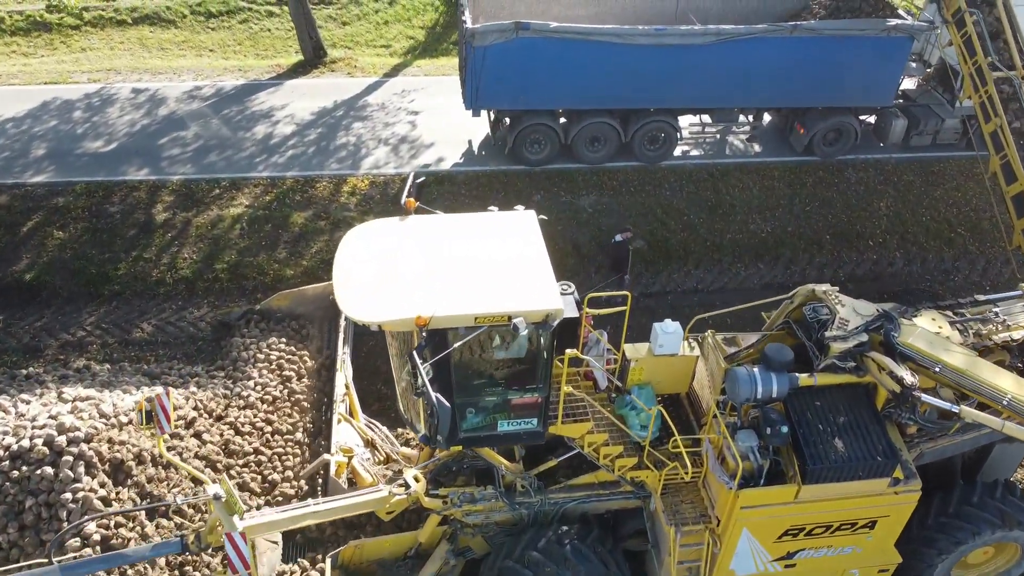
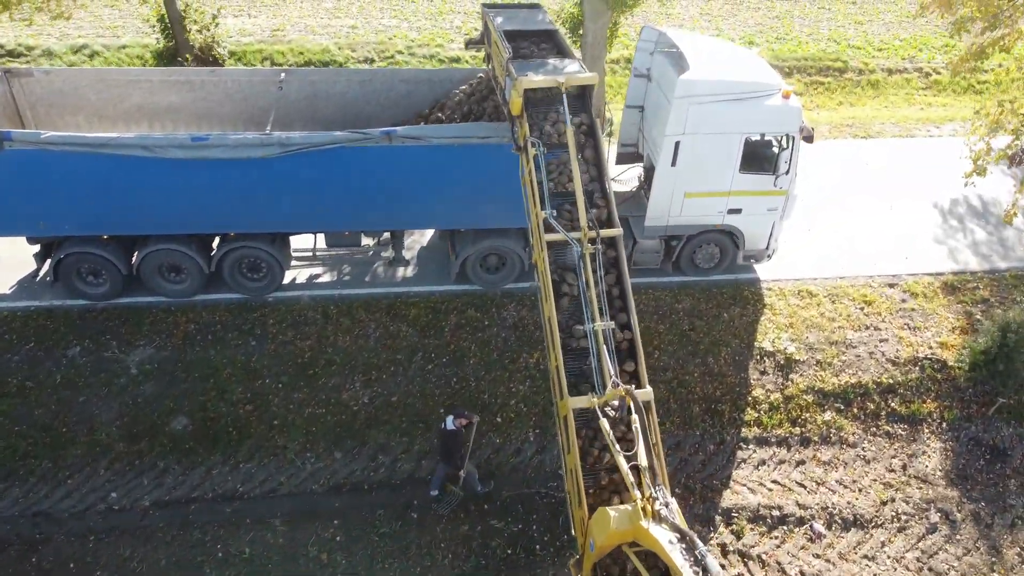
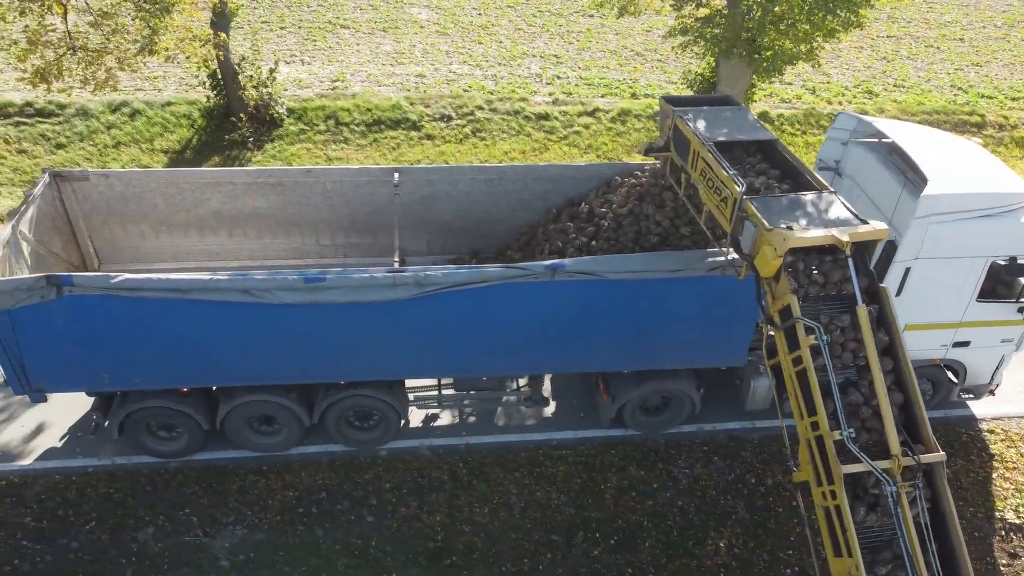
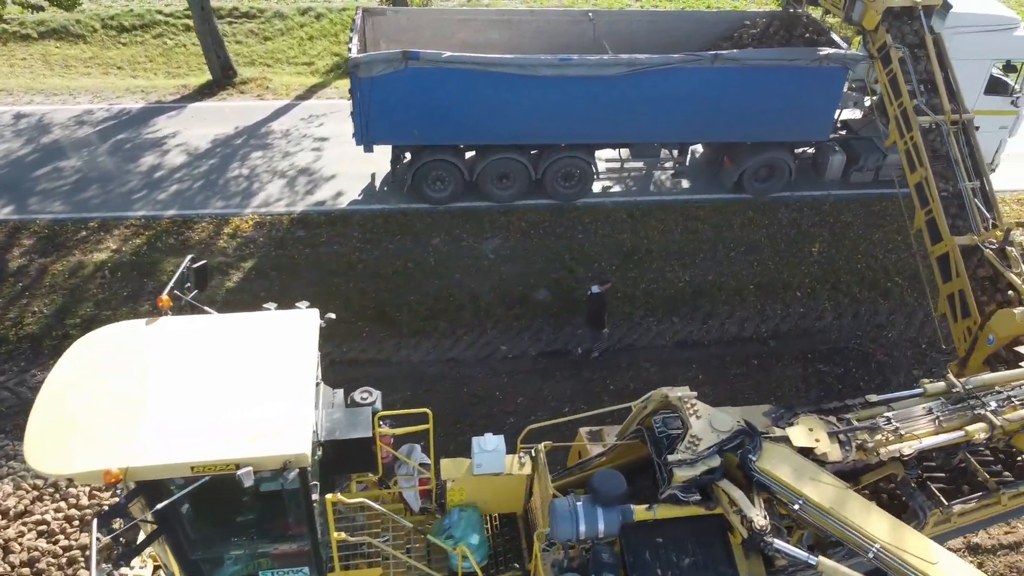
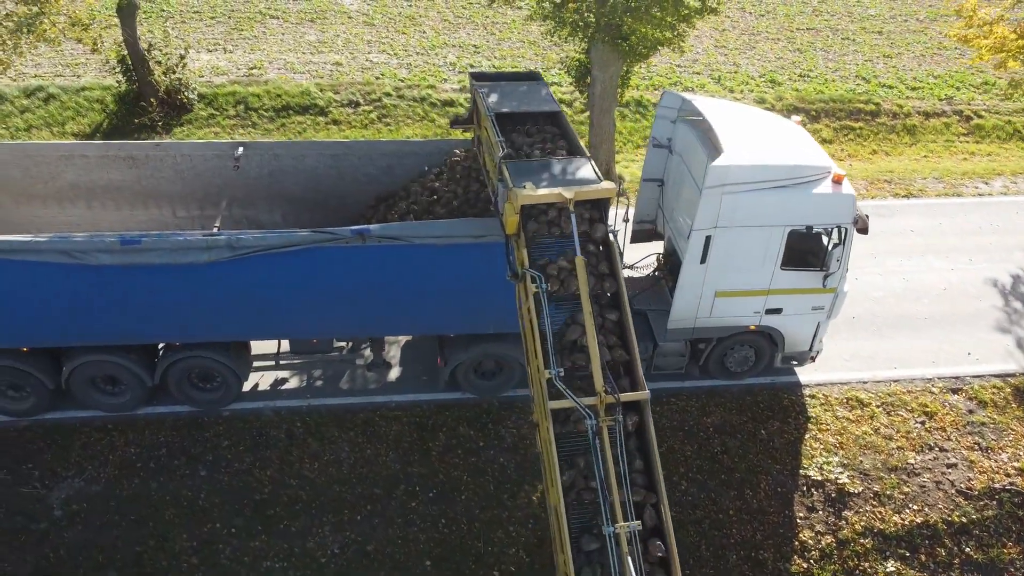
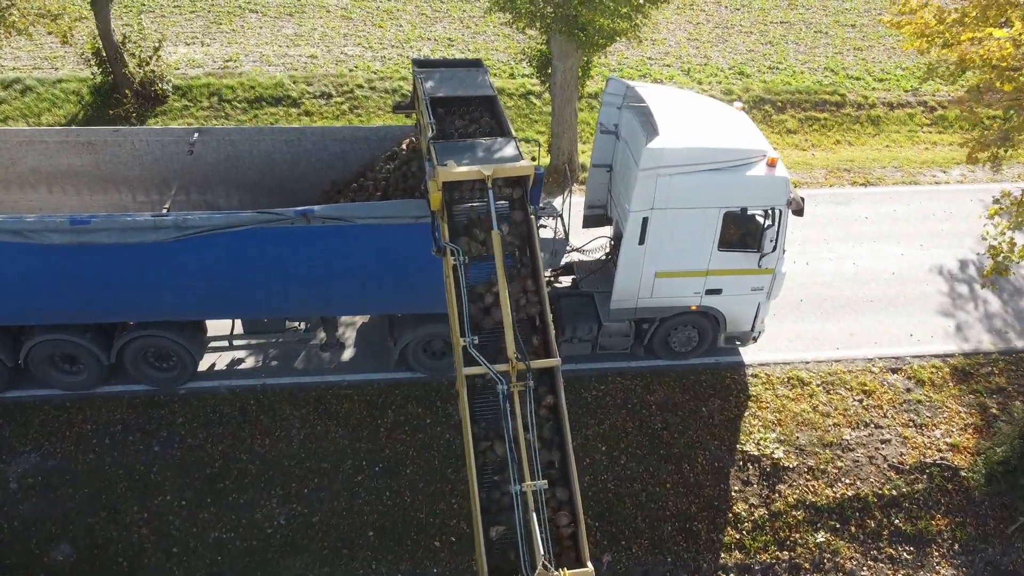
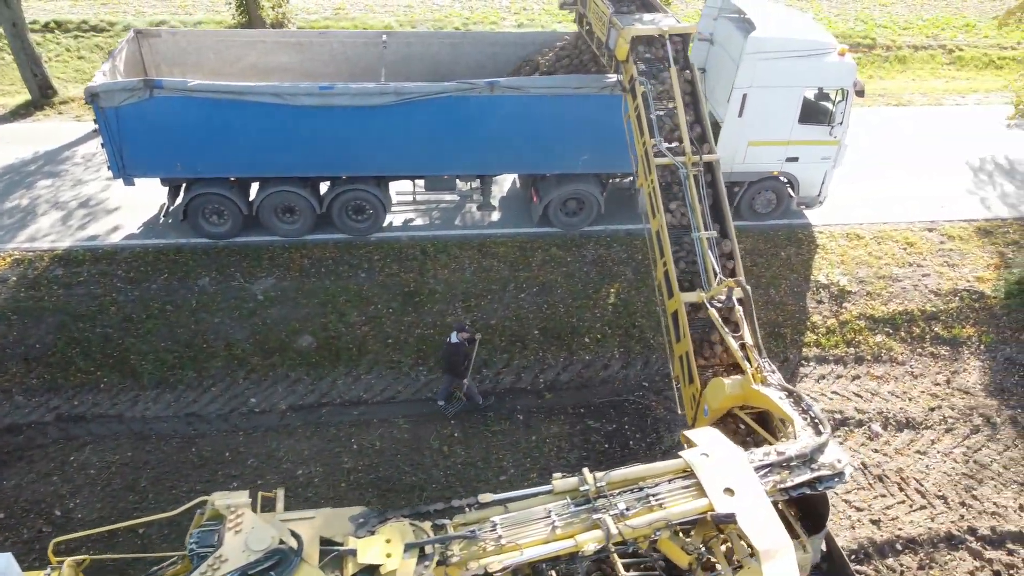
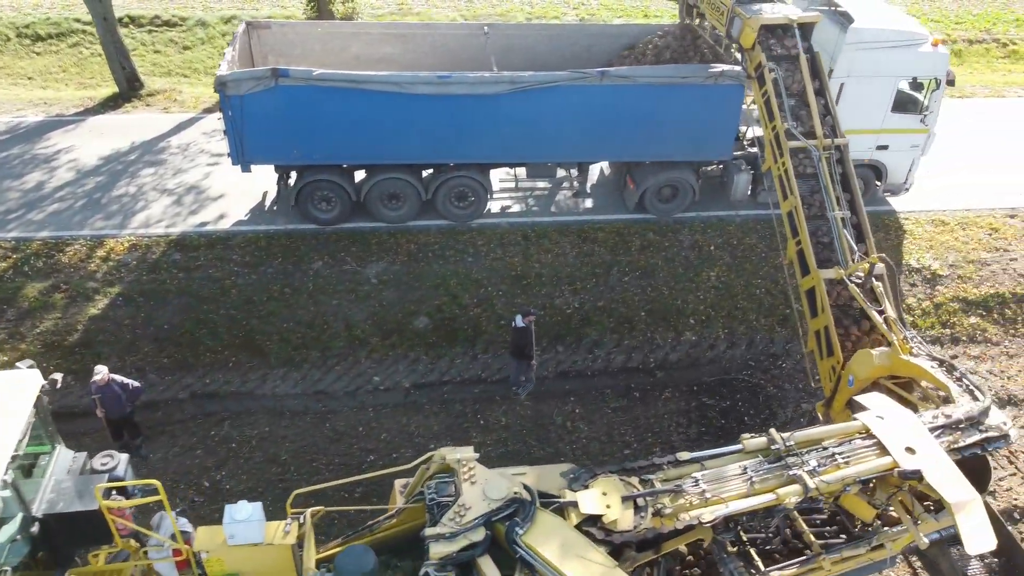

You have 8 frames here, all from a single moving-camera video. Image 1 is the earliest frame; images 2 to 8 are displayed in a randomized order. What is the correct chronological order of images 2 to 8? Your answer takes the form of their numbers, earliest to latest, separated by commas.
4, 8, 7, 2, 6, 5, 3
